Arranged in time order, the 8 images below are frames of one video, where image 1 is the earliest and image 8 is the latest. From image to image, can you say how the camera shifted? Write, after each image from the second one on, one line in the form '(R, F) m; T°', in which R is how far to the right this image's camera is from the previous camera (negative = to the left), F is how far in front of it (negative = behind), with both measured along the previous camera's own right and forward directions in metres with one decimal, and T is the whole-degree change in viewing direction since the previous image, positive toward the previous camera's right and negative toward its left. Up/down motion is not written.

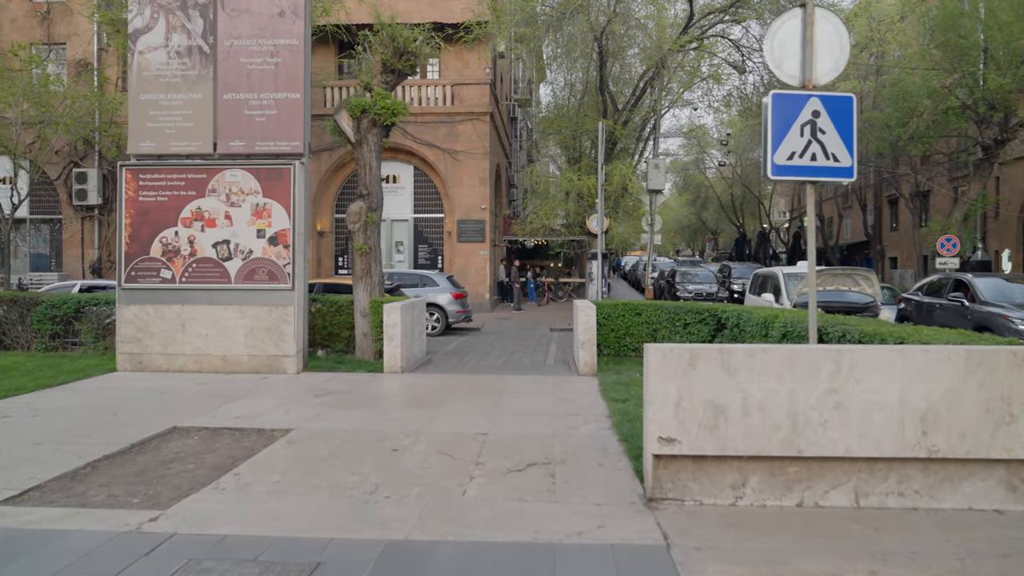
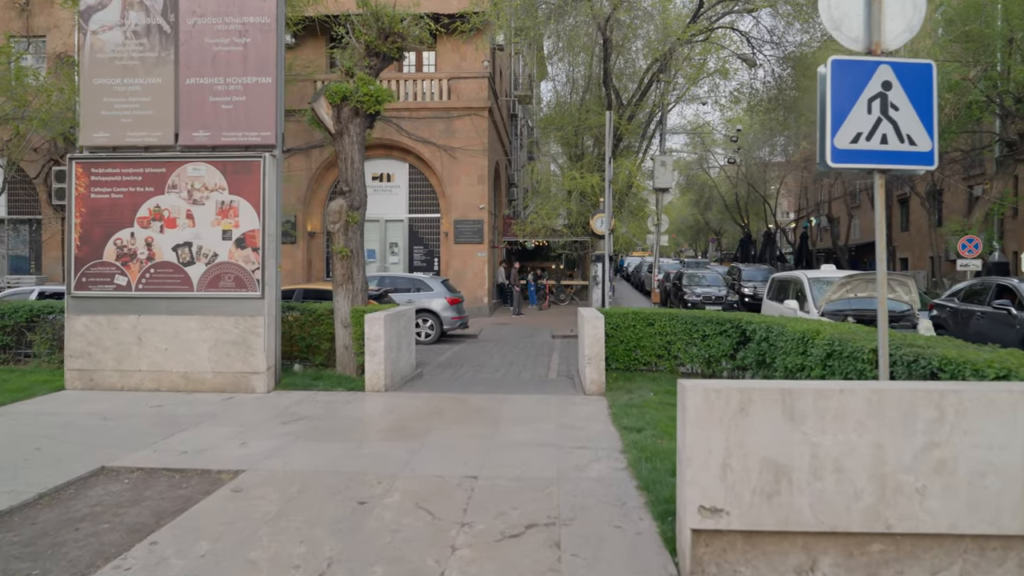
(0.0, +1.1) m; 0°
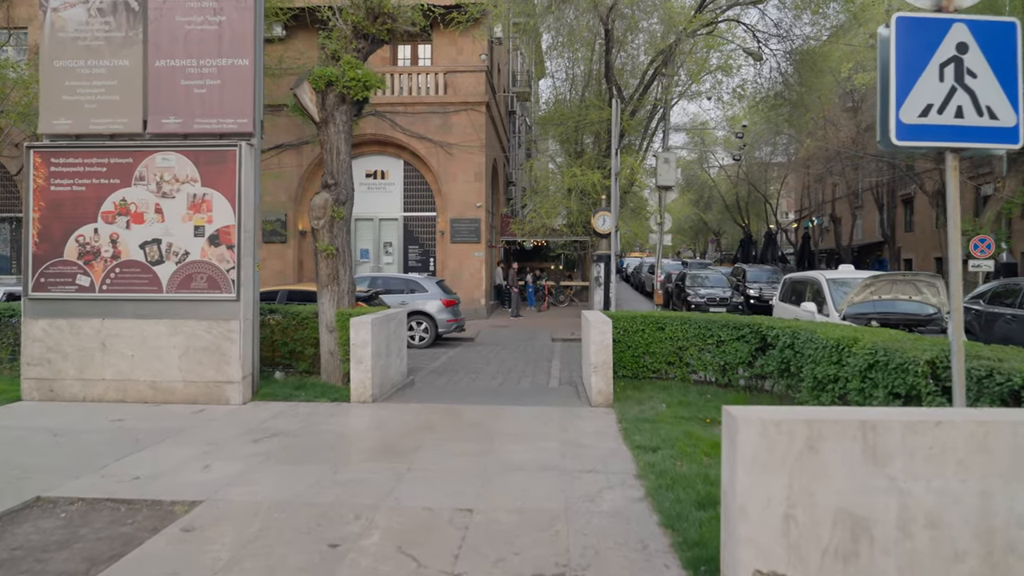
(0.0, +0.8) m; 0°
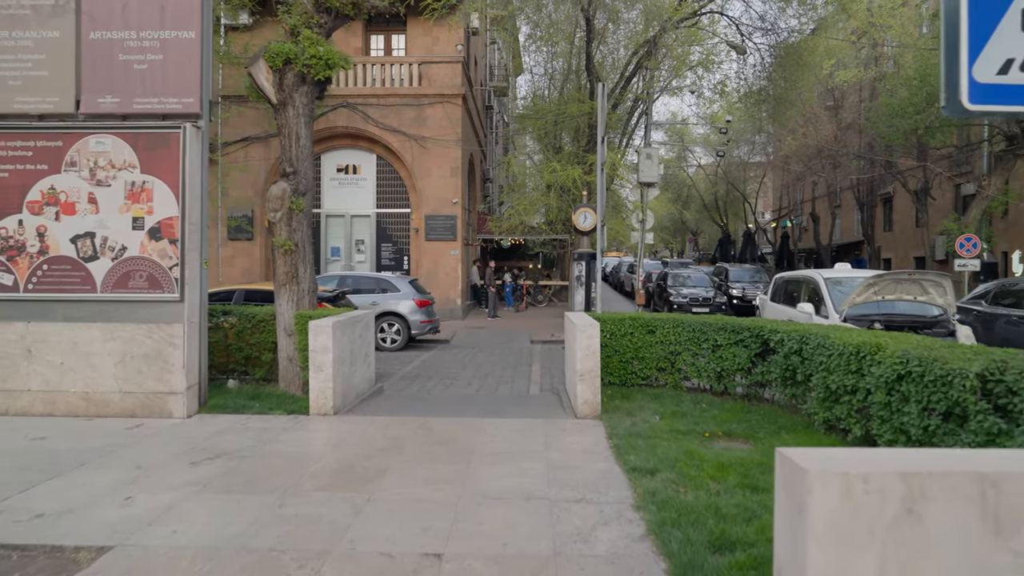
(0.0, +0.8) m; +2°
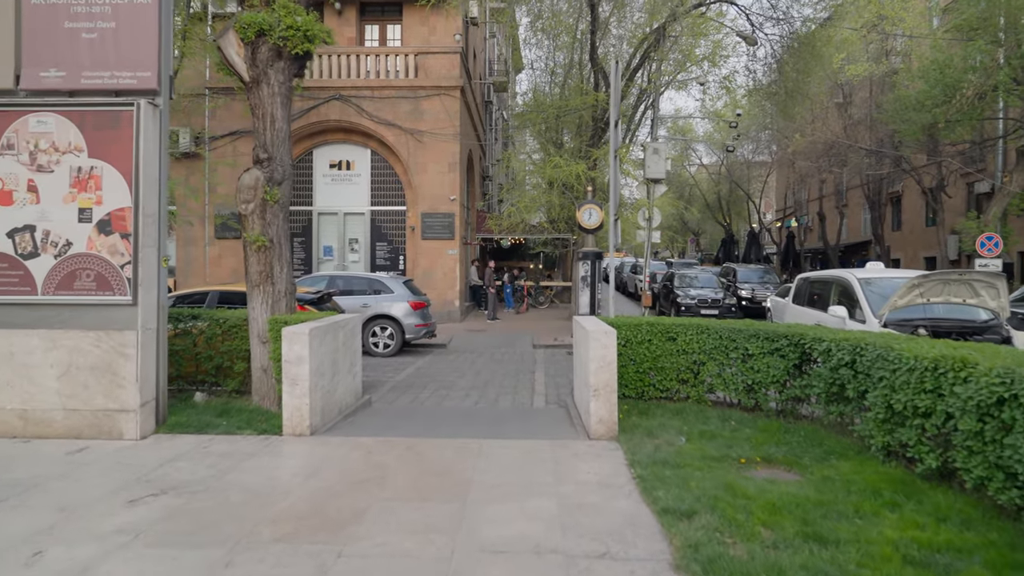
(0.0, +1.0) m; 0°
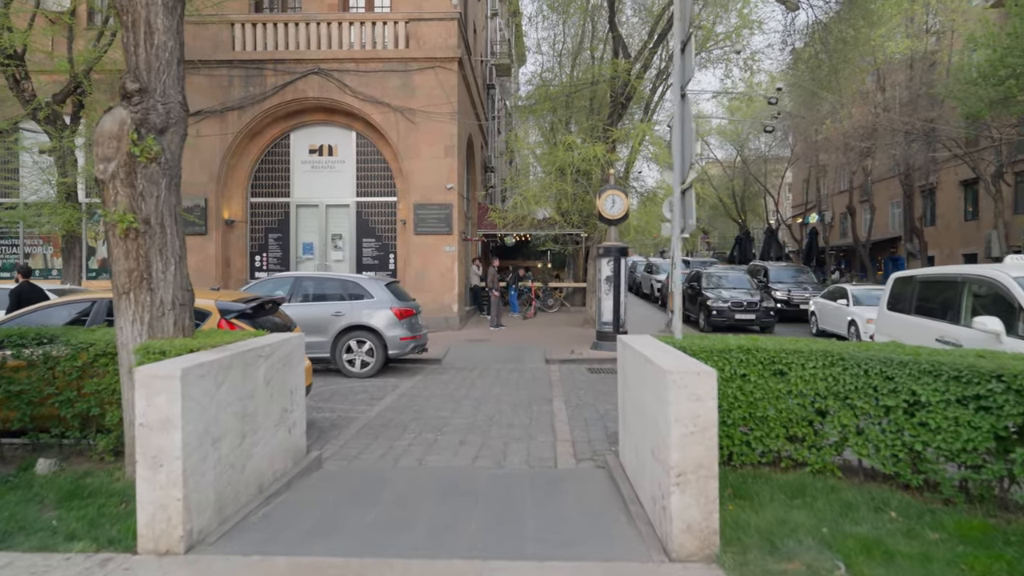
(-0.1, +2.7) m; 0°
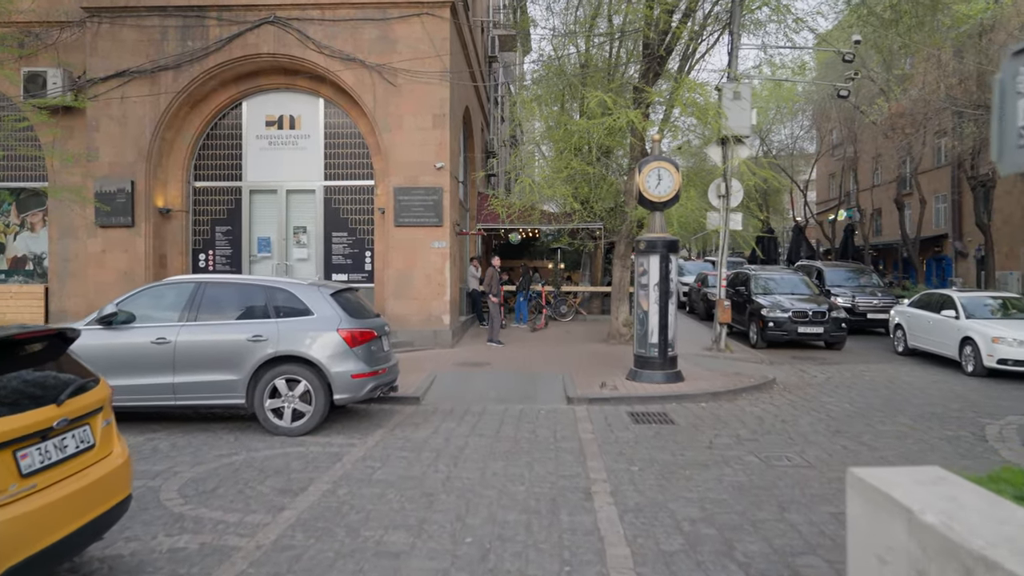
(-0.1, +3.8) m; 0°
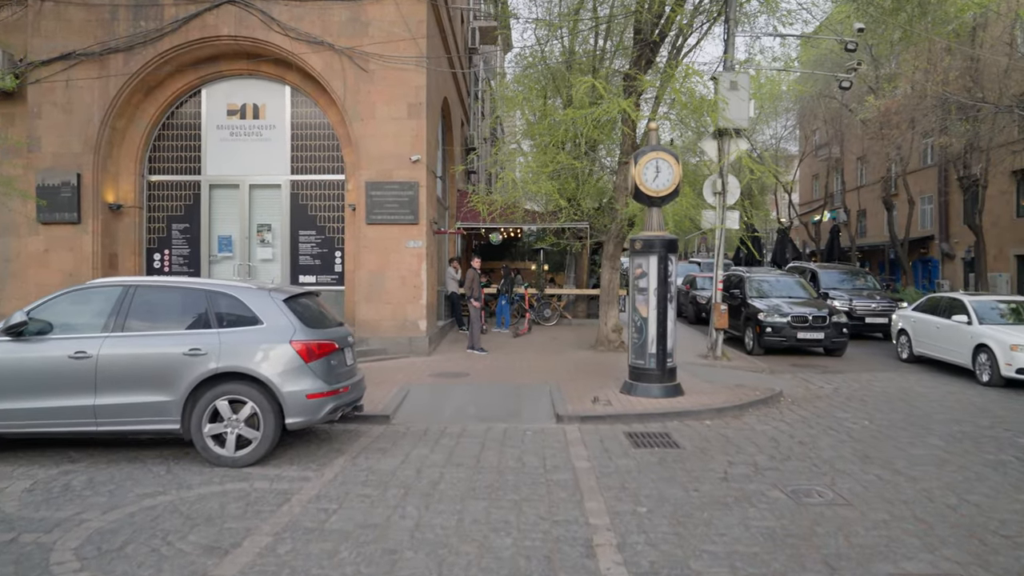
(0.0, +1.0) m; +1°
